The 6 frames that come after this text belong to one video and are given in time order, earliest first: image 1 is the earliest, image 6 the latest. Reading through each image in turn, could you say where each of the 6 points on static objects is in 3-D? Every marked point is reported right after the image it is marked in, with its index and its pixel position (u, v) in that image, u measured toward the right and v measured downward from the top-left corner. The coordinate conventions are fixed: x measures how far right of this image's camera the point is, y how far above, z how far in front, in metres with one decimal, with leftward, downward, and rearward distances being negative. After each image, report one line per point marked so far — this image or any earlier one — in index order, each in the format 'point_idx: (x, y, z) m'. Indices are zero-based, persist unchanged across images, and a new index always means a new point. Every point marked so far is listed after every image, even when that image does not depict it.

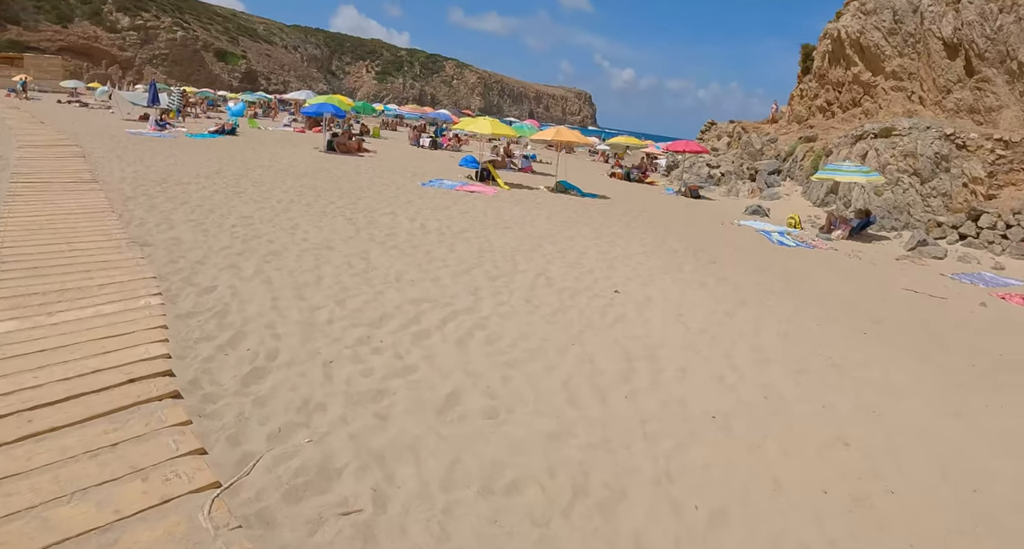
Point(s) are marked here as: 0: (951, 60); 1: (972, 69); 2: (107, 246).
0: (+16.3, +8.0, +20.6) m
1: (+16.5, +7.4, +19.9) m
2: (-4.4, +0.4, +6.3) m
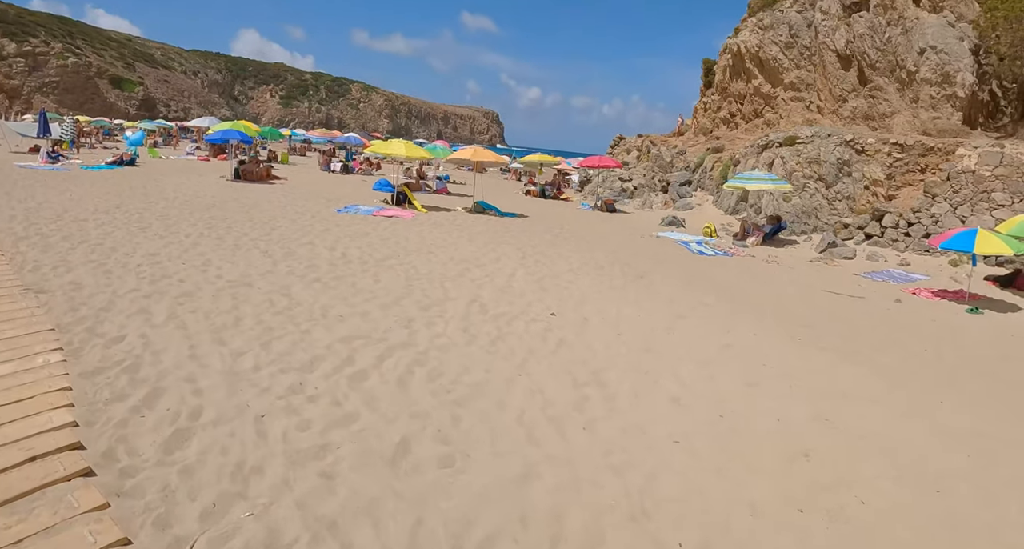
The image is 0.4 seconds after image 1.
0: (+13.1, +8.1, +22.7) m
1: (+13.5, +7.5, +21.9) m
2: (-5.1, -0.2, +5.5) m
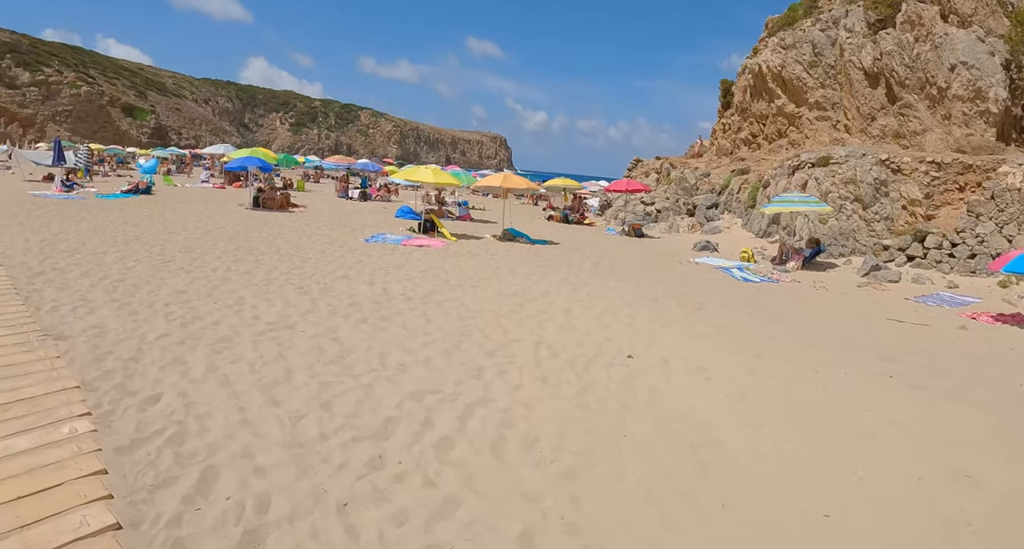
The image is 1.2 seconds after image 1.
0: (+13.9, +7.2, +22.2) m
1: (+14.3, +6.7, +21.4) m
2: (-4.3, -0.6, +4.8) m
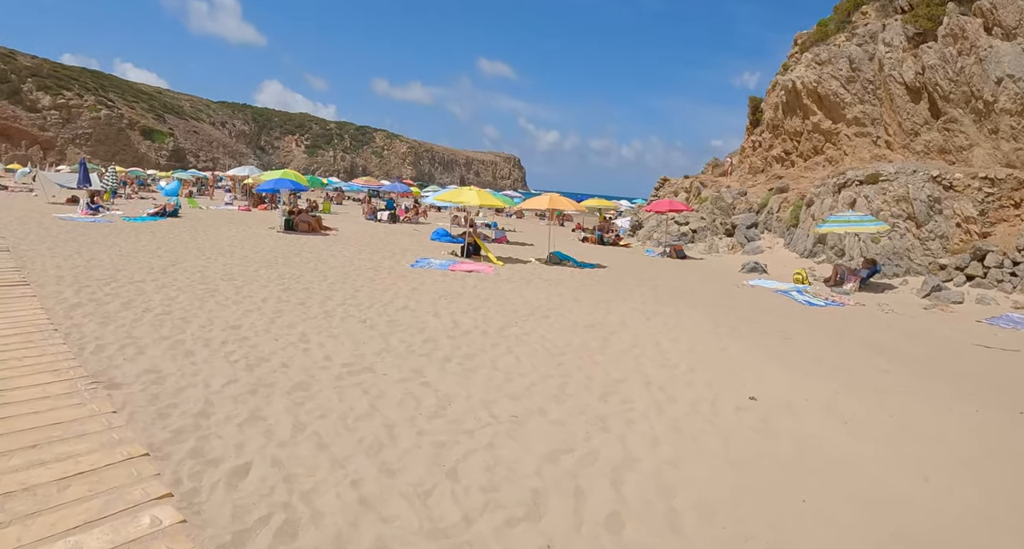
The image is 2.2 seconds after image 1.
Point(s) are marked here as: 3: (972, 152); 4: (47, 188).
0: (+15.1, +6.4, +21.5) m
1: (+15.4, +5.9, +20.7) m
2: (-3.3, -0.9, +4.0) m
3: (+15.6, +4.1, +19.4) m
4: (-14.7, +2.7, +18.1) m
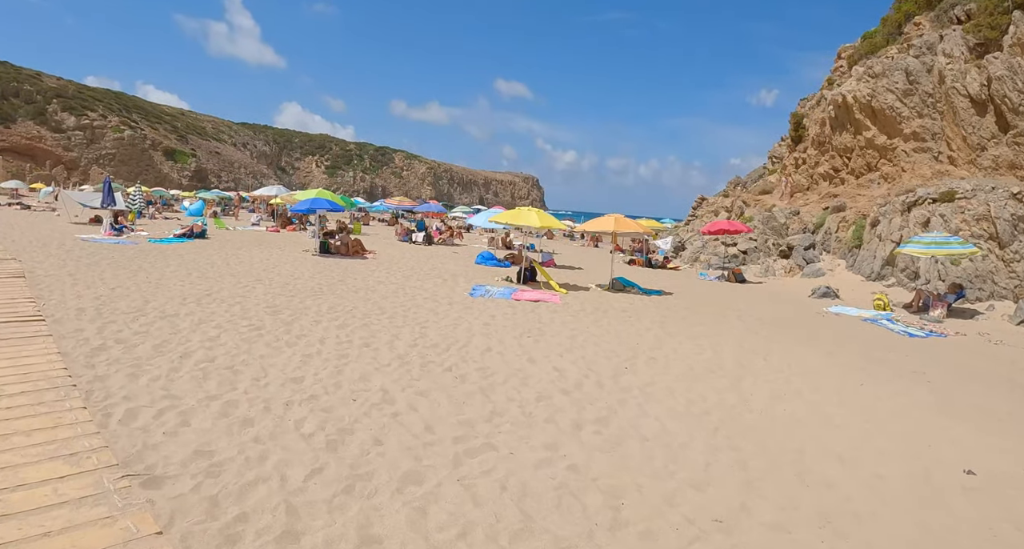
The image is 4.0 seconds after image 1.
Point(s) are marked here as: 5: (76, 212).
0: (+16.5, +5.5, +20.1) m
1: (+16.8, +5.1, +19.3) m
2: (-2.1, -1.1, +2.8) m
3: (+17.0, +3.3, +18.0) m
4: (-13.3, +2.0, +17.1) m
5: (-14.8, +2.0, +19.2) m
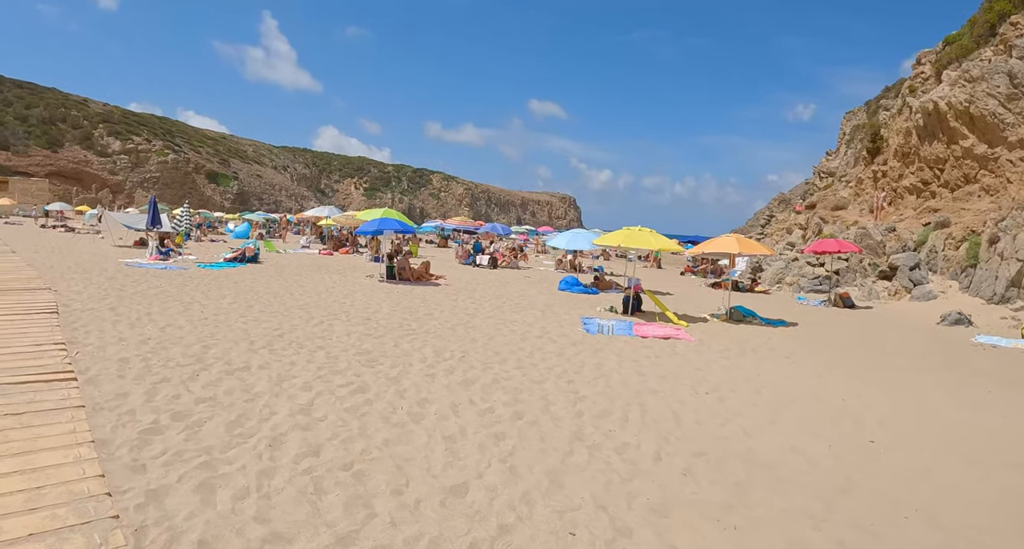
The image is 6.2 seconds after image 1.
0: (+18.6, +4.8, +17.8) m
1: (+18.9, +4.4, +17.0) m
2: (-0.7, -1.3, +1.0) m
3: (+19.0, +2.7, +15.6) m
4: (-11.3, +1.2, +15.9) m
5: (-12.7, +1.1, +18.1) m
